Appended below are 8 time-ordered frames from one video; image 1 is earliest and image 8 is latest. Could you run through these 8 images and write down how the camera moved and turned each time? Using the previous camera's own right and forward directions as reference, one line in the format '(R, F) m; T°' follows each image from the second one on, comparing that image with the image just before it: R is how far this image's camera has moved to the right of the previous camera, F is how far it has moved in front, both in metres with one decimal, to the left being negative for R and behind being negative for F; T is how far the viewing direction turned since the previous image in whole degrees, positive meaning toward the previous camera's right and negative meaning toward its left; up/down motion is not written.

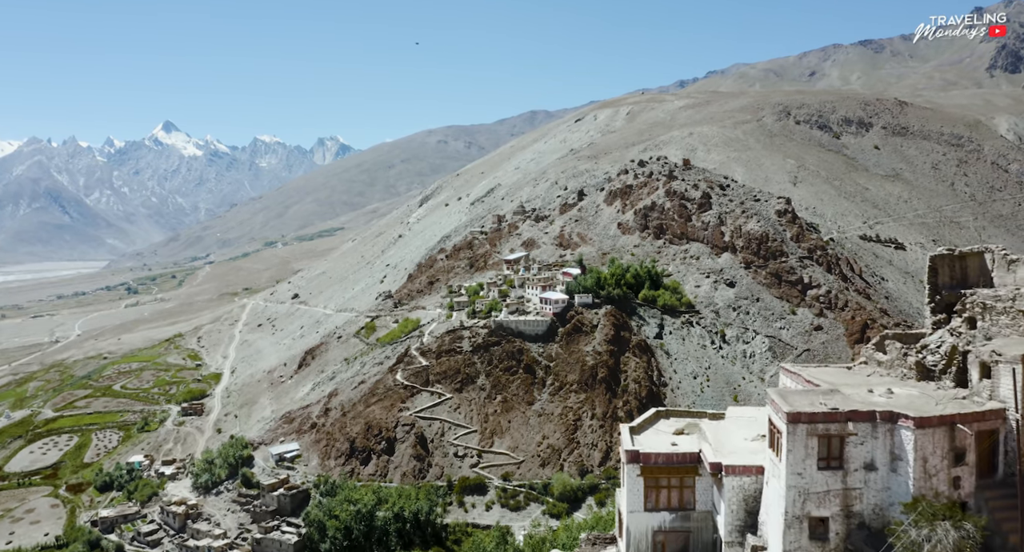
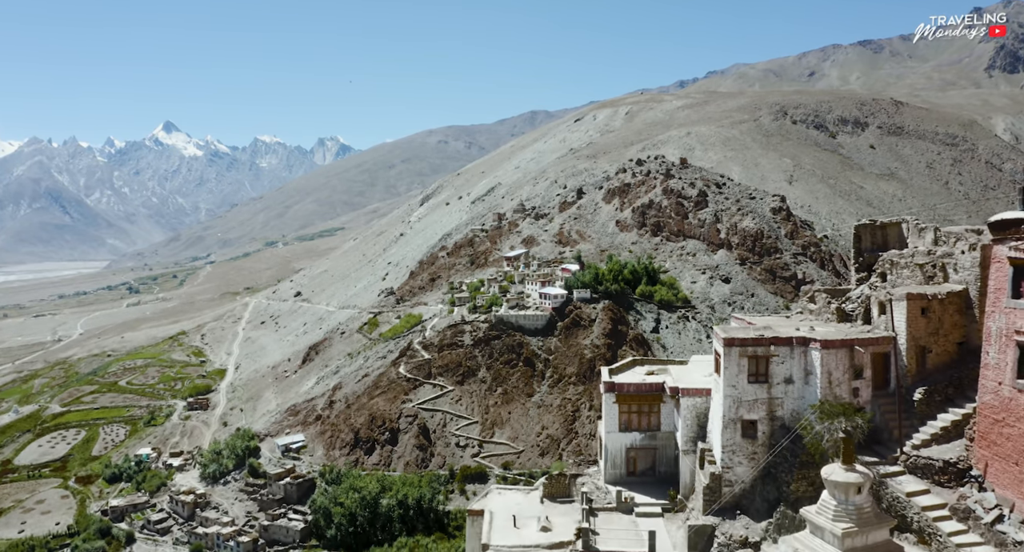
(0.0, -1.6) m; 0°
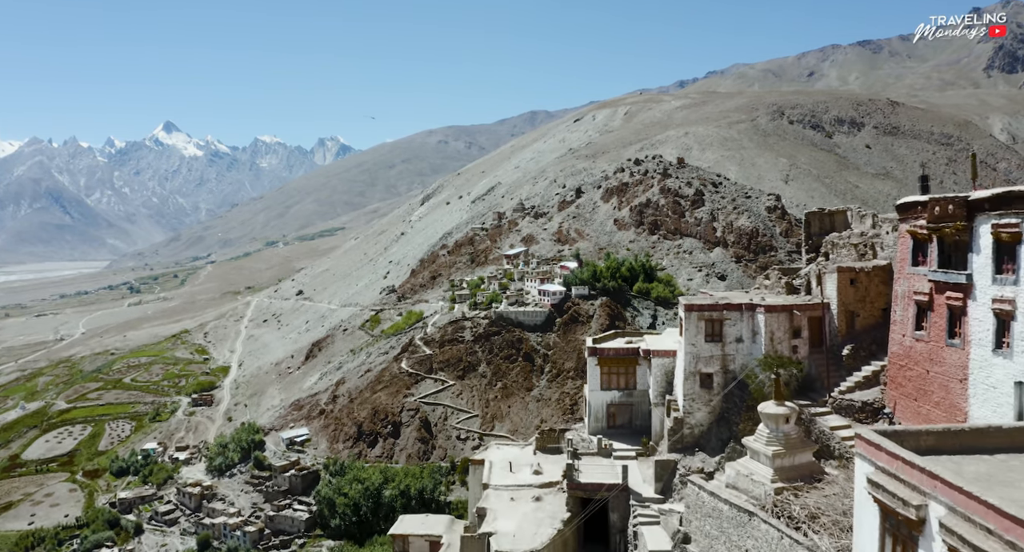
(0.0, -1.4) m; 0°
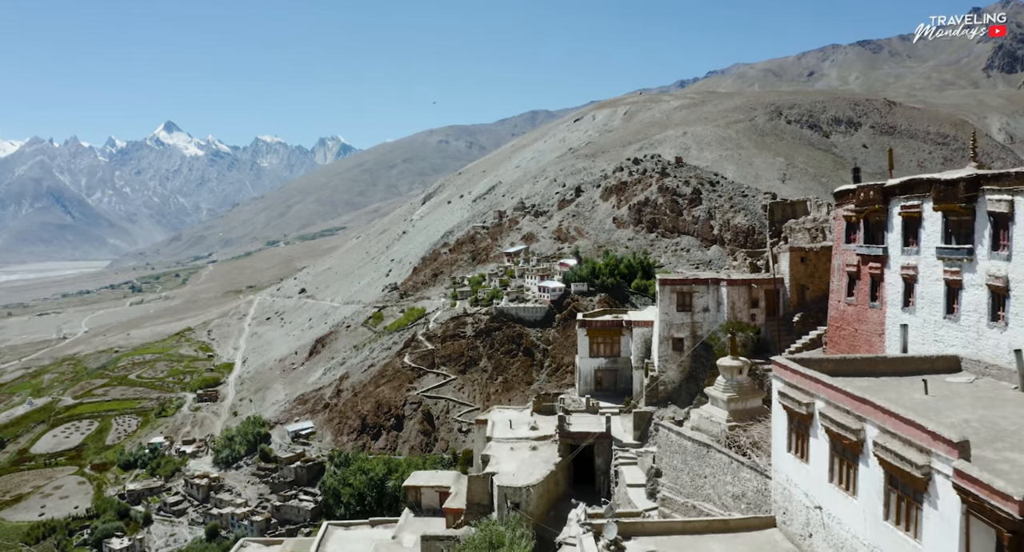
(0.0, -1.4) m; 0°
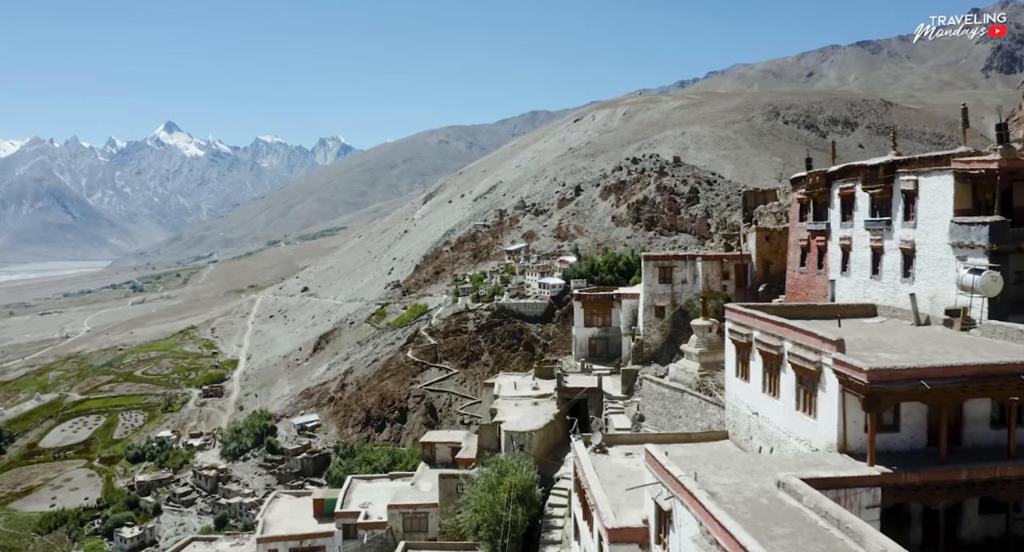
(-0.1, -1.6) m; 0°
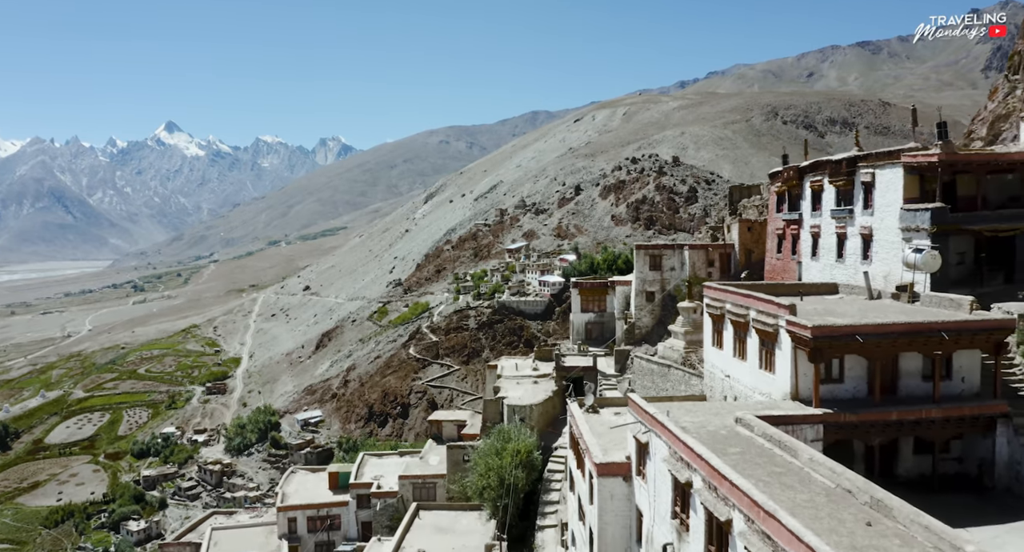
(0.0, -1.0) m; 0°
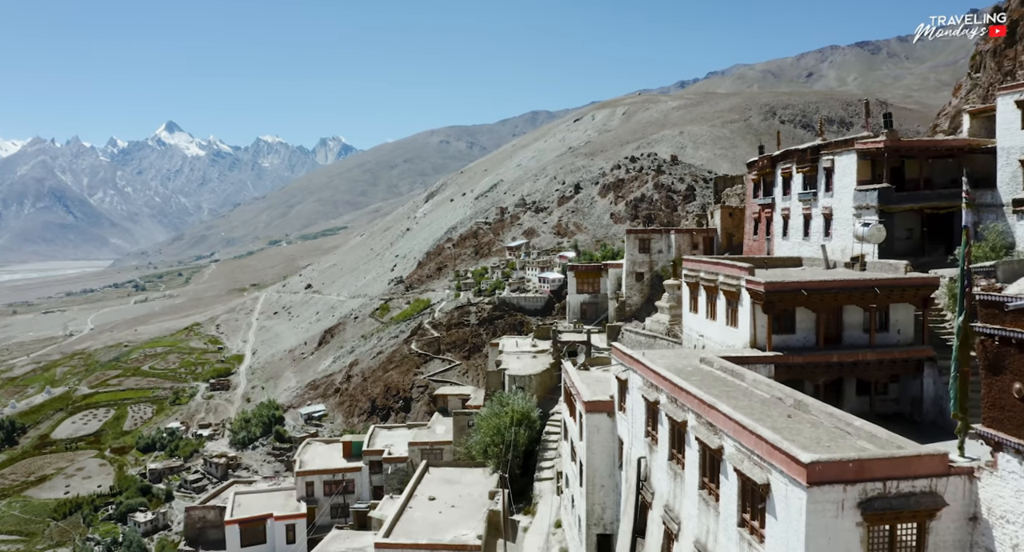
(0.0, -1.1) m; 0°
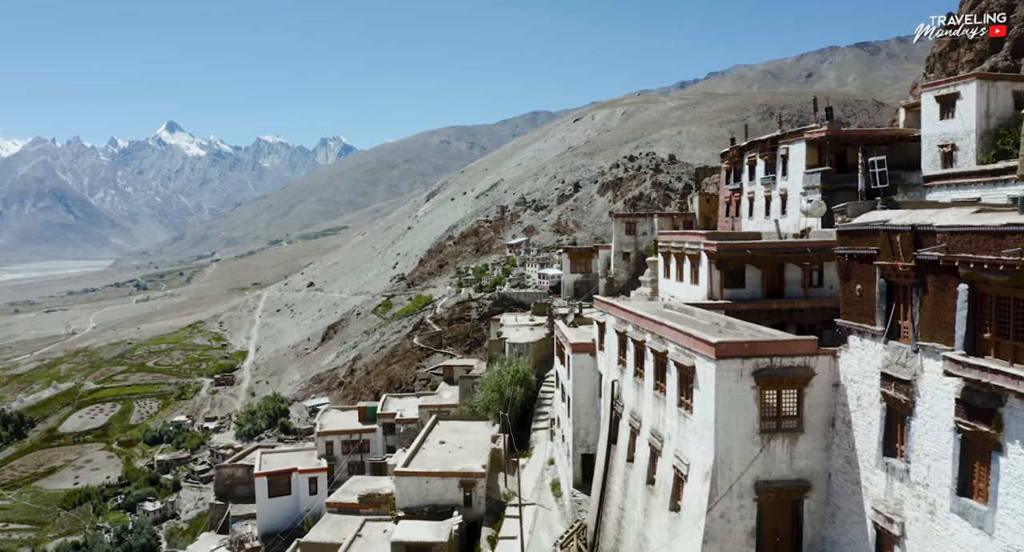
(0.0, -1.6) m; 0°
